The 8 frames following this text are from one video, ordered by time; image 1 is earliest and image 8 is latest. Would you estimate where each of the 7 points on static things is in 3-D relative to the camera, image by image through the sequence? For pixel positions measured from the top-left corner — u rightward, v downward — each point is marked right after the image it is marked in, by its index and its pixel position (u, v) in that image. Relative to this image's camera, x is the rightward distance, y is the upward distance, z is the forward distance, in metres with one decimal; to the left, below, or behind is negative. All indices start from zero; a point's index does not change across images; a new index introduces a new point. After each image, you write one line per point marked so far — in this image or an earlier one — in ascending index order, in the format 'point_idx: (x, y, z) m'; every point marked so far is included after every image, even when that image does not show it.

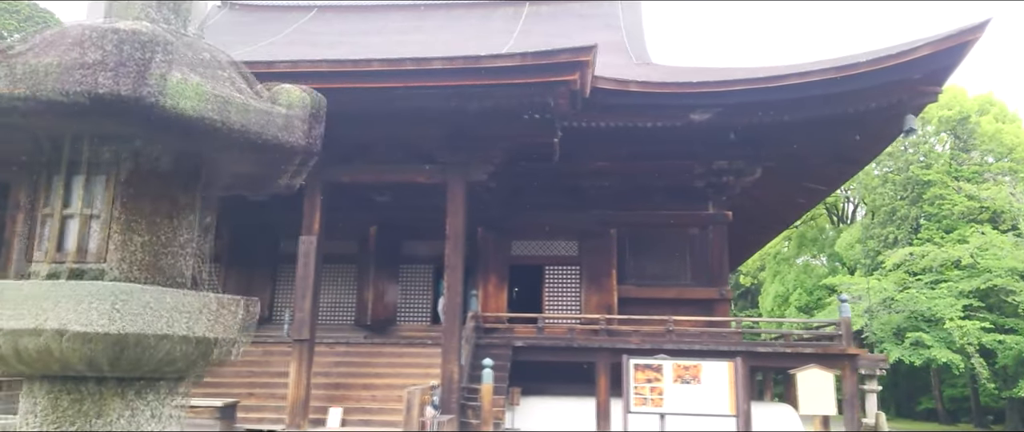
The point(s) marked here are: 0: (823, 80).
0: (+3.6, +1.6, +8.7) m
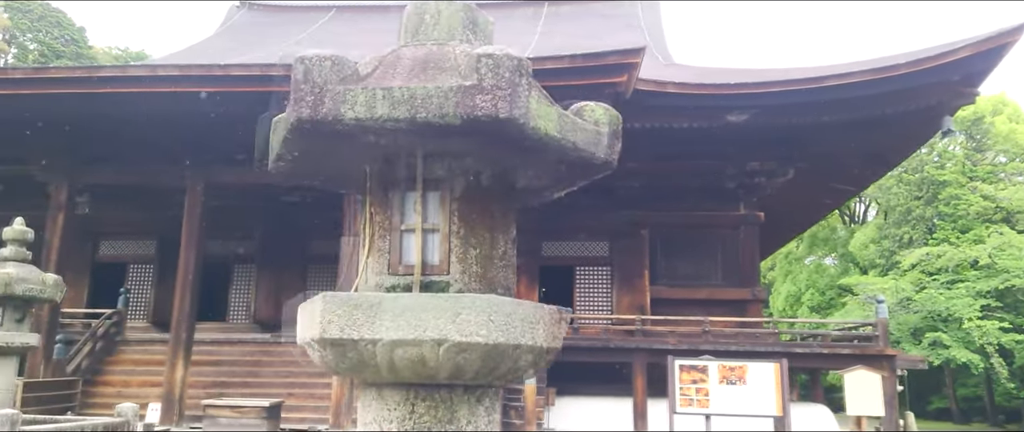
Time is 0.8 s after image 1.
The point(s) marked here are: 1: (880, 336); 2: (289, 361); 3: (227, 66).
0: (+4.1, +1.6, +8.7) m
1: (+4.7, -1.5, +9.3) m
2: (-3.0, -1.9, +9.8) m
3: (-3.0, +1.6, +7.8) m
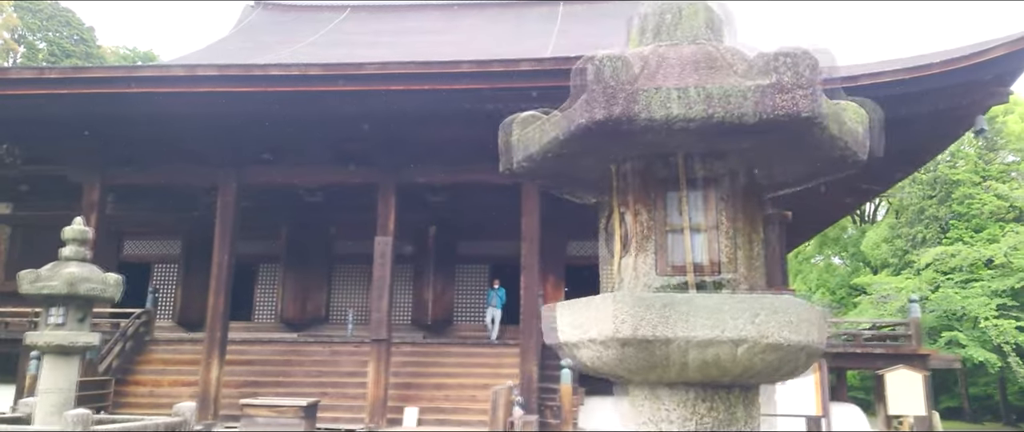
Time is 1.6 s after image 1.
0: (+4.5, +1.6, +8.7) m
1: (+5.1, -1.5, +9.3) m
2: (-2.6, -1.9, +9.8) m
3: (-2.6, +1.6, +7.8) m
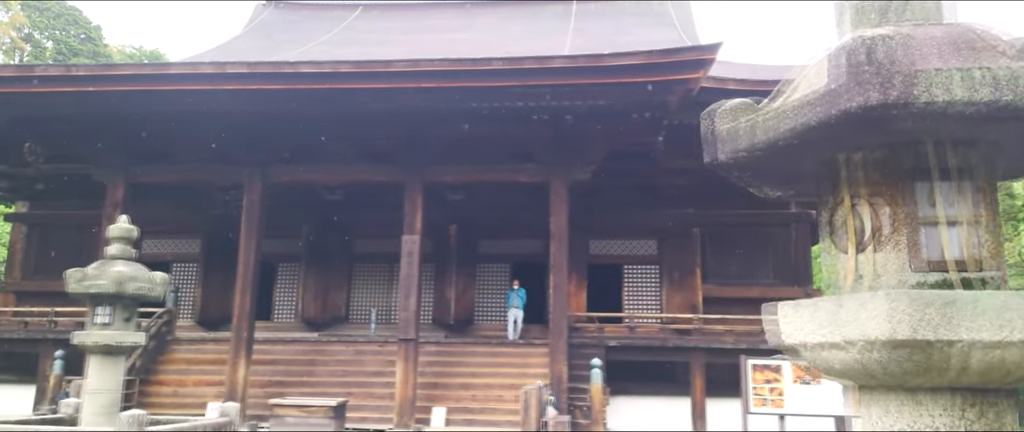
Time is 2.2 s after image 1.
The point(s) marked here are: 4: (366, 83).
0: (+4.9, +1.6, +8.6) m
1: (+5.4, -1.5, +9.2) m
2: (-2.2, -1.9, +9.7) m
3: (-2.3, +1.6, +7.8) m
4: (-1.6, +1.4, +7.9) m
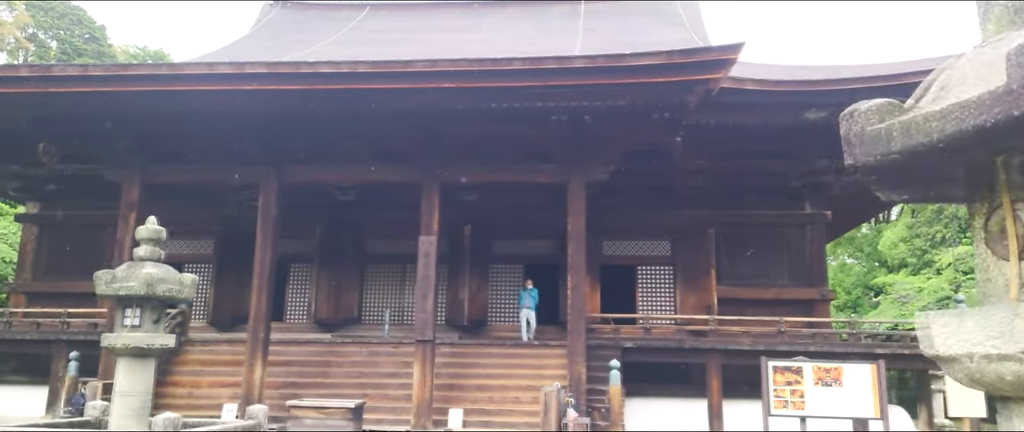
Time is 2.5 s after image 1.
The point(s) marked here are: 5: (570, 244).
0: (+5.1, +1.6, +8.6) m
1: (+5.6, -1.5, +9.2) m
2: (-2.0, -1.9, +9.7) m
3: (-2.1, +1.6, +7.7) m
4: (-1.3, +1.4, +7.8) m
5: (+0.7, -0.3, +8.6) m
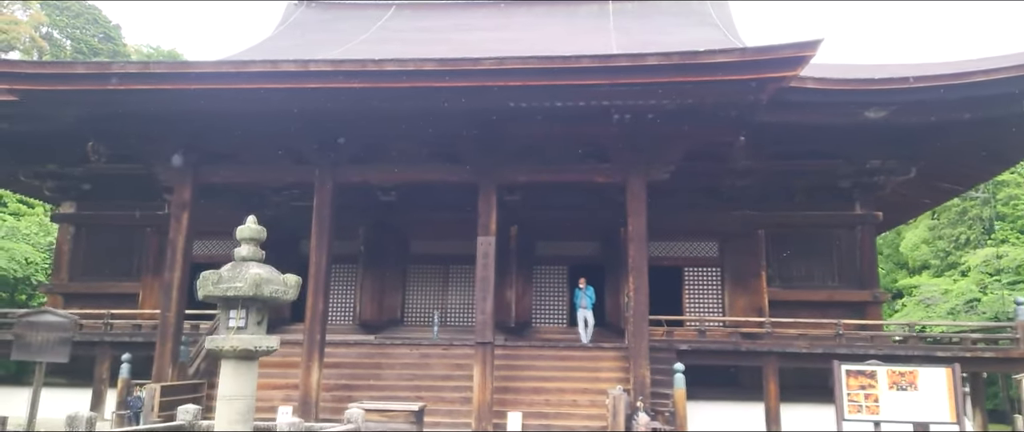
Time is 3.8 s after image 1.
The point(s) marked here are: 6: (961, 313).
0: (+5.8, +1.6, +8.5) m
1: (+6.4, -1.5, +9.1) m
2: (-1.3, -1.9, +9.6) m
3: (-1.4, +1.6, +7.6) m
4: (-0.6, +1.4, +7.7) m
5: (+1.4, -0.3, +8.5) m
6: (+11.7, -2.5, +19.1) m
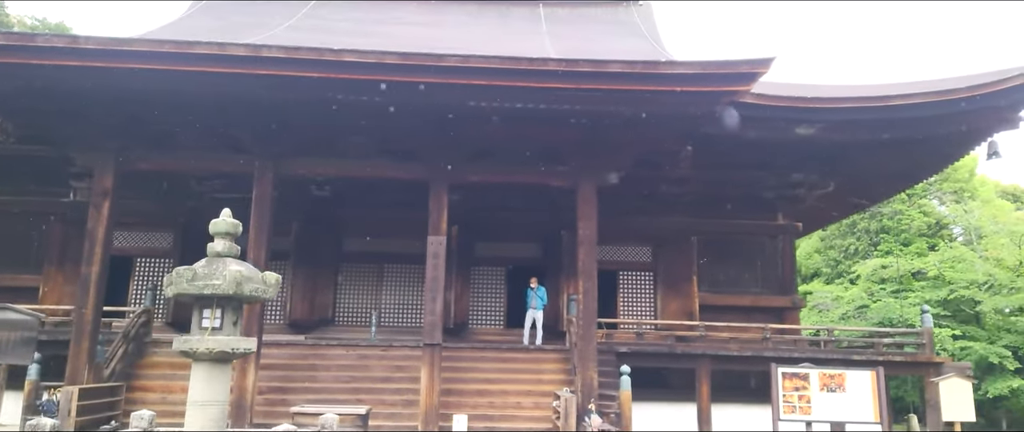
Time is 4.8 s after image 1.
0: (+5.2, +1.4, +9.1) m
1: (+5.6, -1.7, +9.8) m
2: (-2.1, -1.9, +9.2) m
3: (-1.7, +1.7, +7.3) m
4: (-1.0, +1.4, +7.5) m
5: (+0.8, -0.4, +8.6) m
6: (+9.5, -2.8, +20.4) m
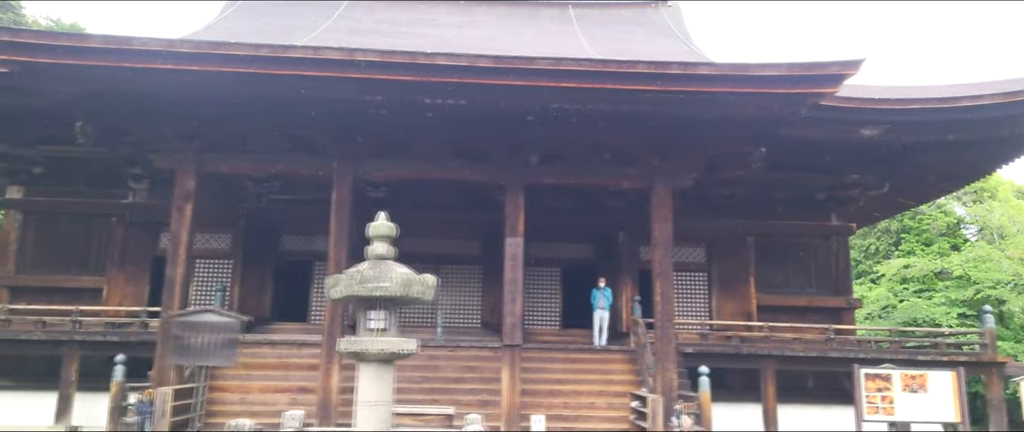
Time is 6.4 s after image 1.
0: (+6.1, +1.4, +9.3) m
1: (+6.5, -1.7, +9.9) m
2: (-1.2, -1.9, +9.3) m
3: (-0.8, +1.6, +7.4) m
4: (-0.1, +1.4, +7.6) m
5: (+1.7, -0.4, +8.6) m
6: (+10.3, -2.8, +20.5) m
